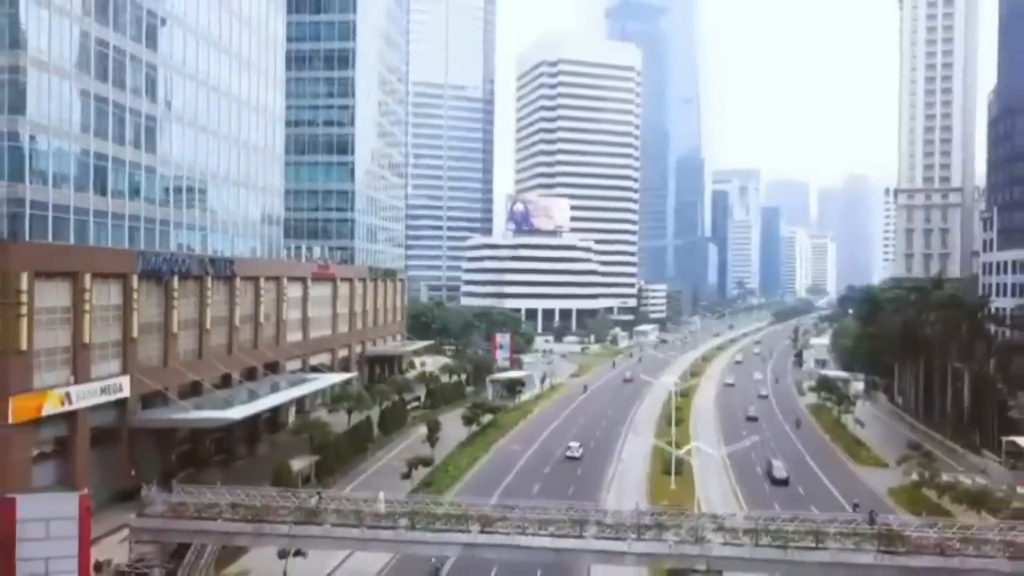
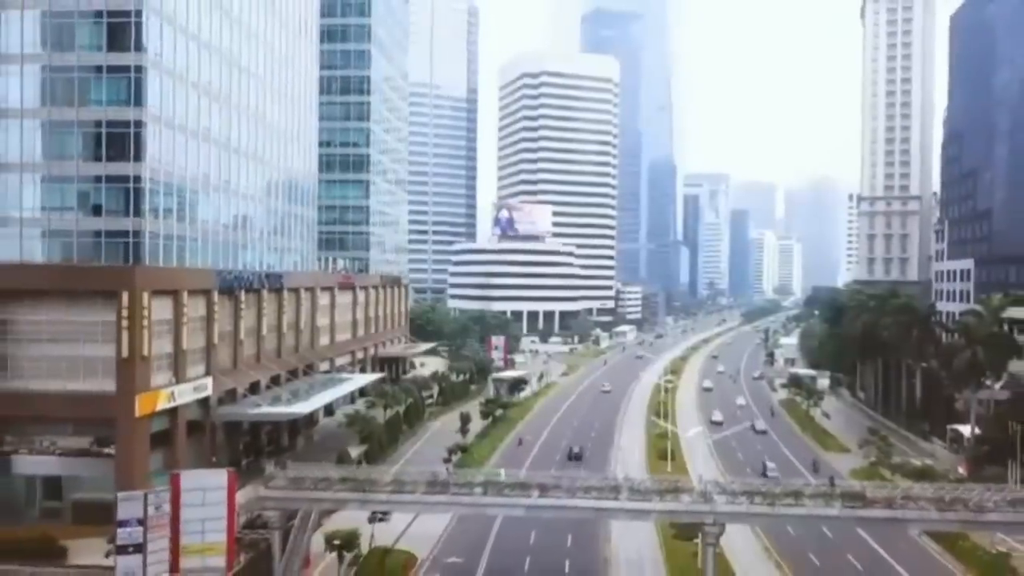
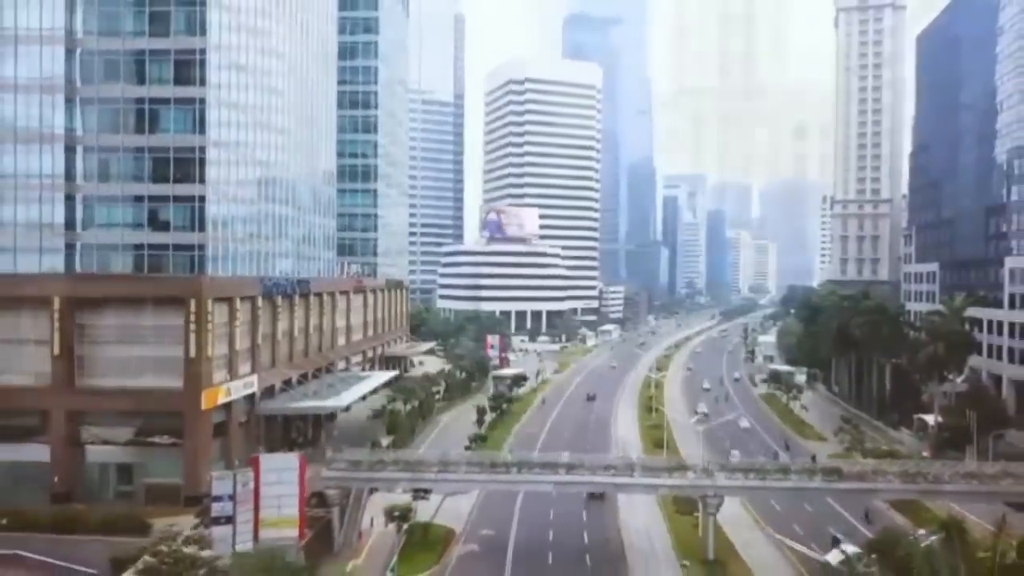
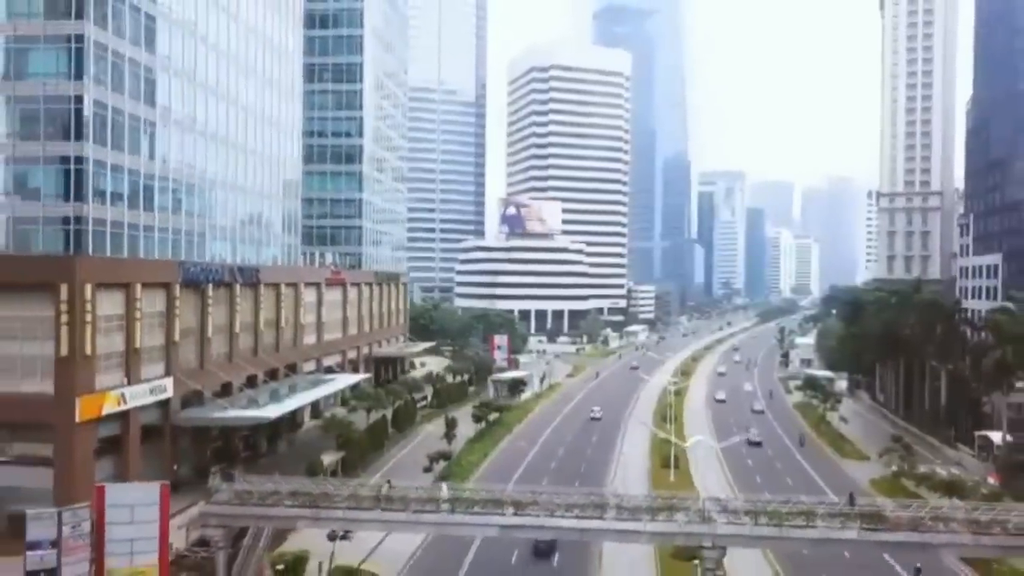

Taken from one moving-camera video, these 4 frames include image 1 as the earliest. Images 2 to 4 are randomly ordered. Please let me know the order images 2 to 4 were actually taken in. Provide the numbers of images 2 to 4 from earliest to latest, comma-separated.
4, 2, 3
